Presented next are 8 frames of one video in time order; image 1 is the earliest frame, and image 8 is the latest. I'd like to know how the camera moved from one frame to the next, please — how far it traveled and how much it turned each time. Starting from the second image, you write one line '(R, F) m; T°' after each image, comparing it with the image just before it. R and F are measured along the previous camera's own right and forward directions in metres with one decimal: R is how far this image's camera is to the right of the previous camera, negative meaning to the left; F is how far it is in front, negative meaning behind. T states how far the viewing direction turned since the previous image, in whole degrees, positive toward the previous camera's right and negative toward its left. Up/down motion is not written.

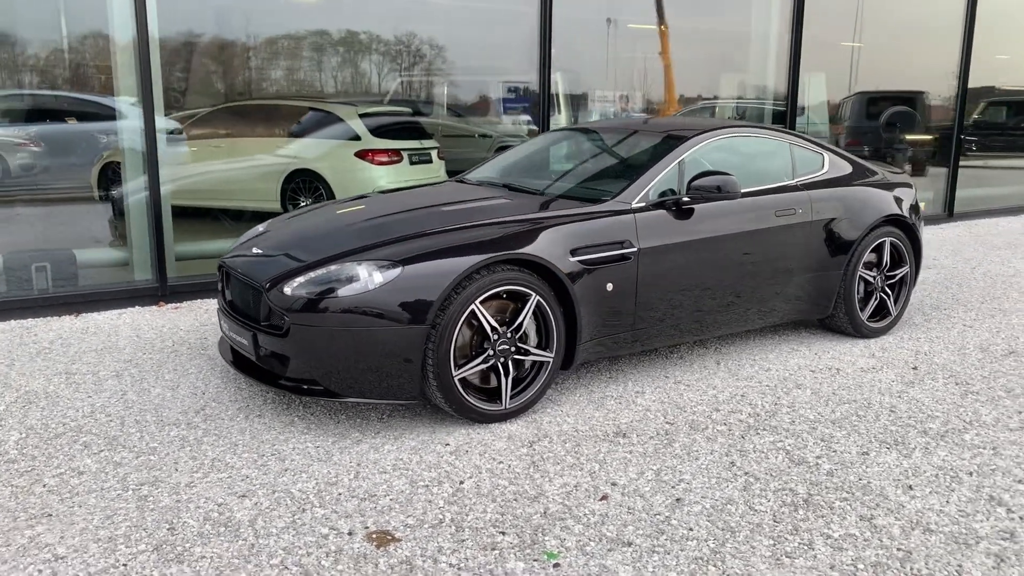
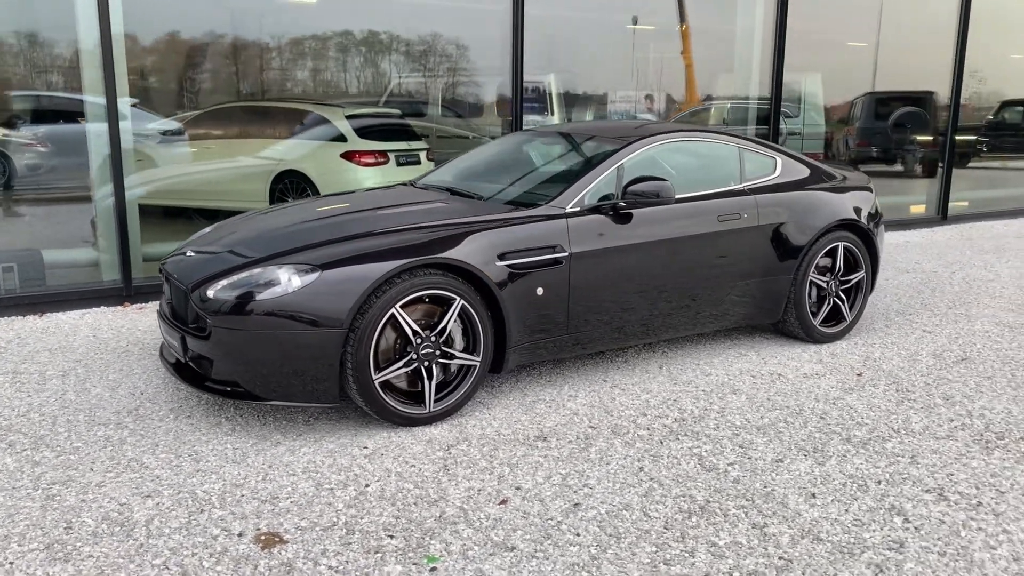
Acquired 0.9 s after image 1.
(+0.4, 0.0) m; -1°
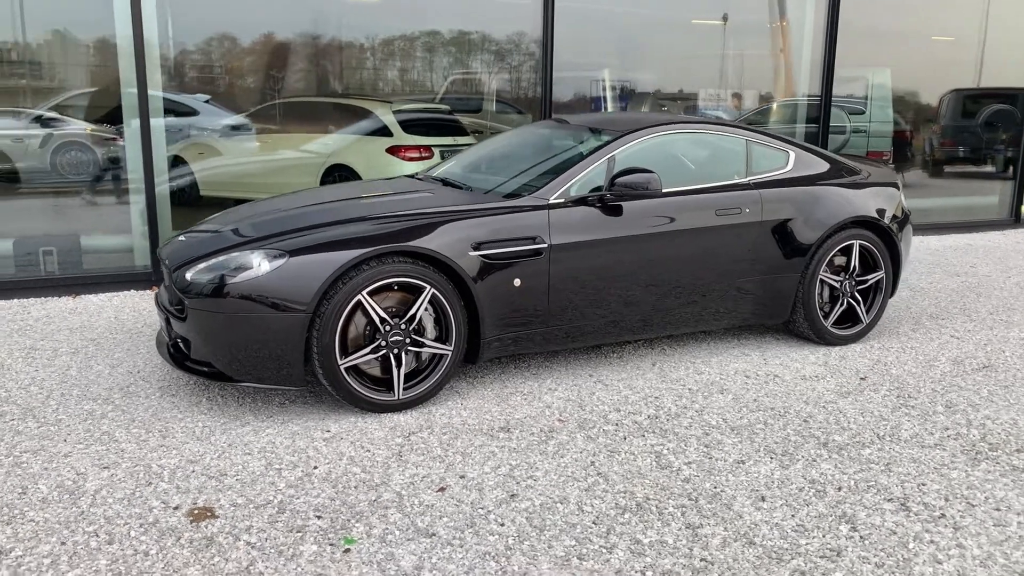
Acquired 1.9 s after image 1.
(+0.5, 0.0) m; -6°
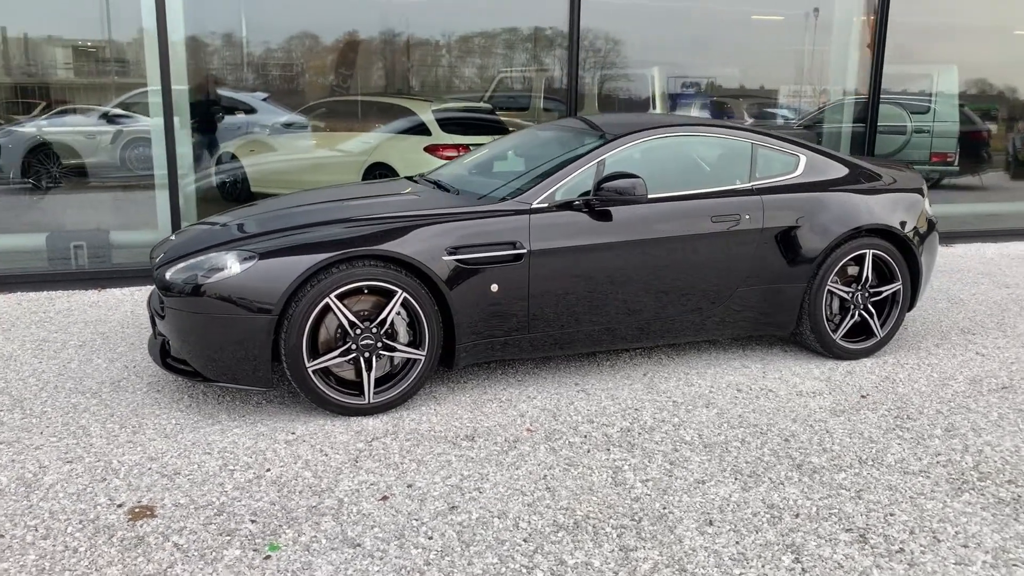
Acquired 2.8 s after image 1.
(+0.4, +0.1) m; -5°
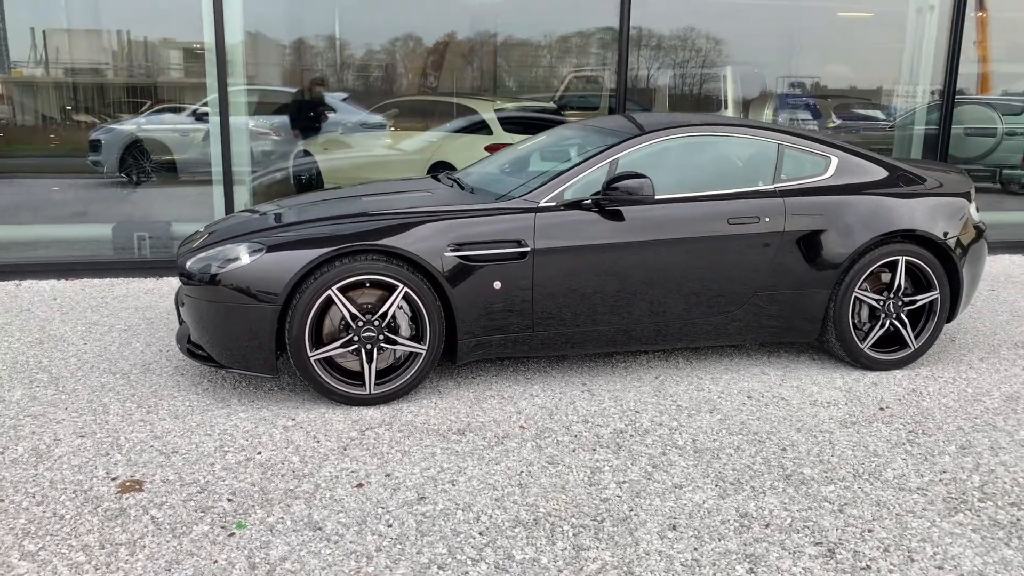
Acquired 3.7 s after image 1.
(+0.4, 0.0) m; -6°
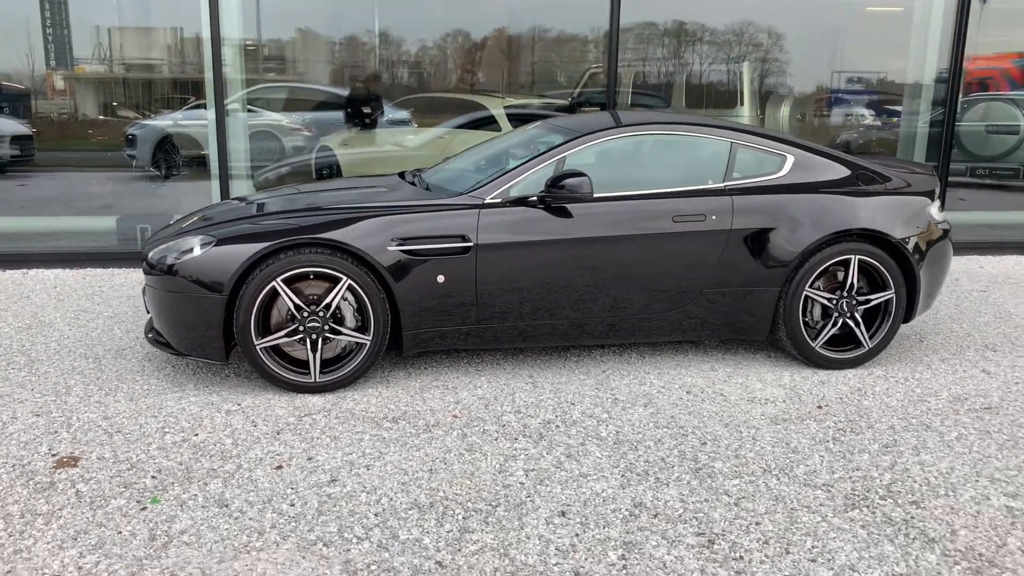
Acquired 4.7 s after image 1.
(+0.5, -0.1) m; -3°
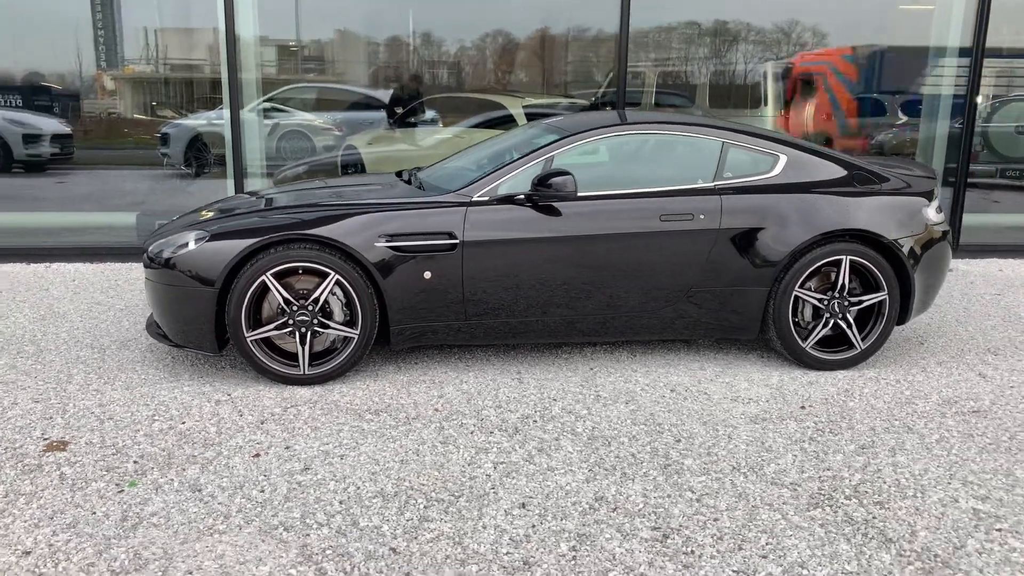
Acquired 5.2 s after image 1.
(+0.2, 0.0) m; -3°
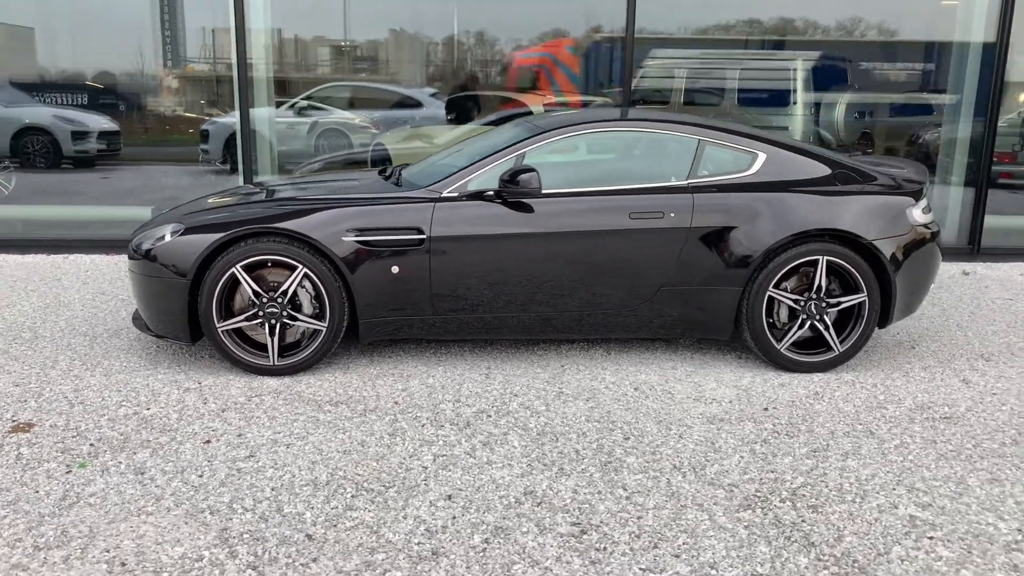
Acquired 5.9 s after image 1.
(+0.4, 0.0) m; -4°
